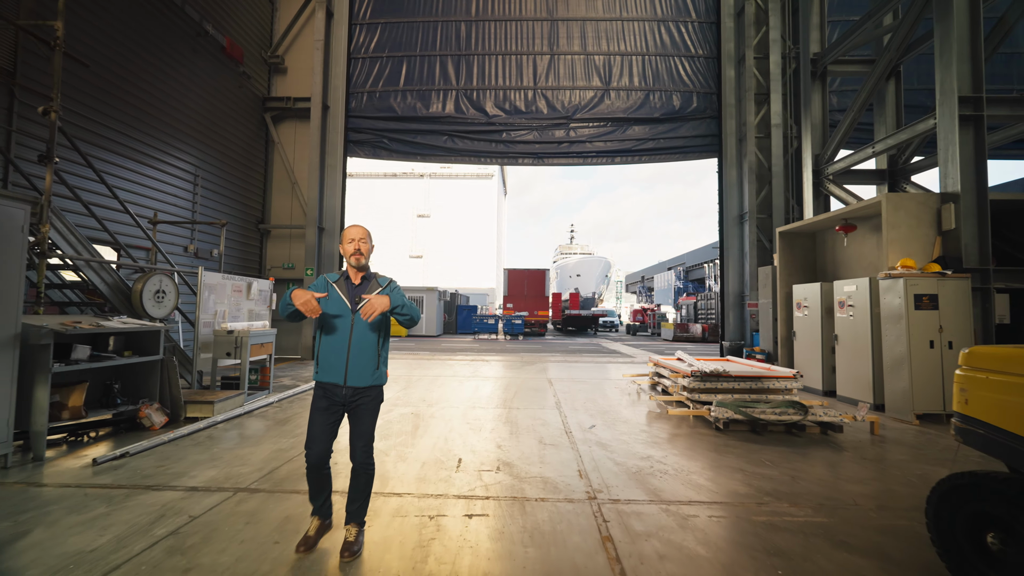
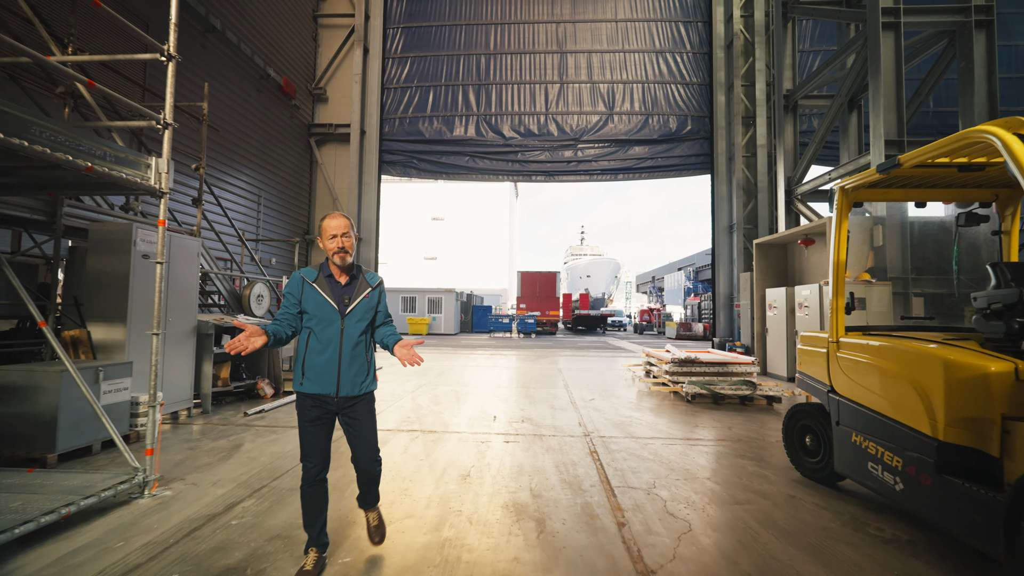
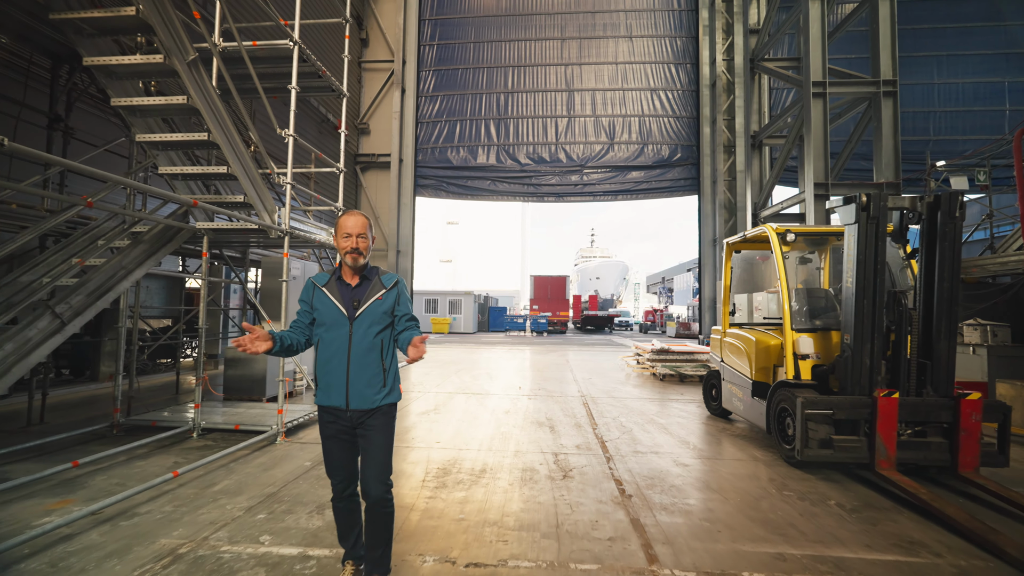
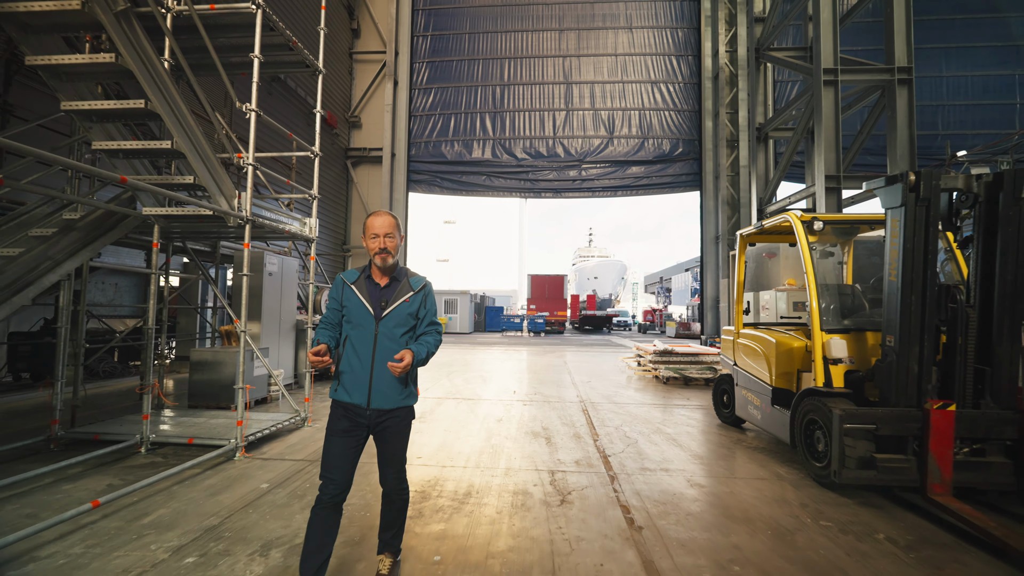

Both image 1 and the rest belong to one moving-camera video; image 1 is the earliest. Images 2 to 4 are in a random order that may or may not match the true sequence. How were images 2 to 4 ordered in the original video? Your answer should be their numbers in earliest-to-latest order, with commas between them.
2, 4, 3
